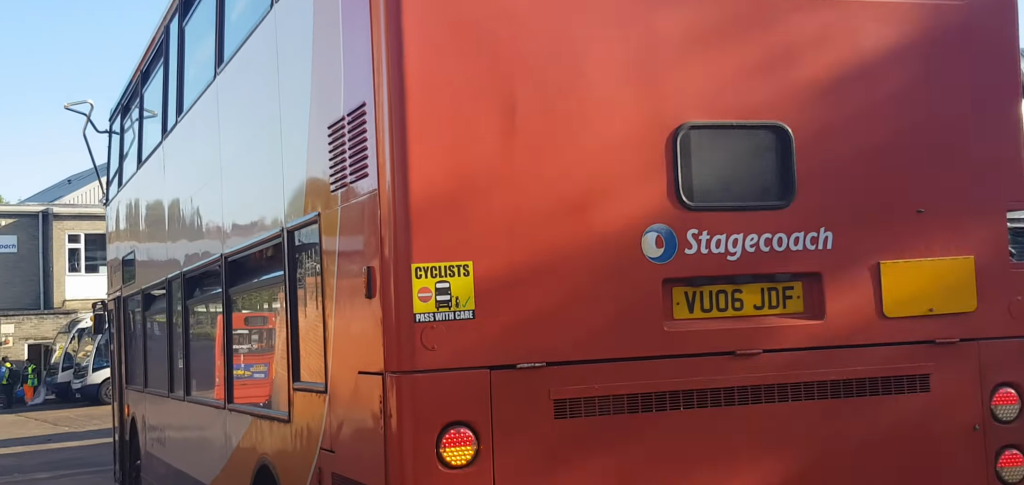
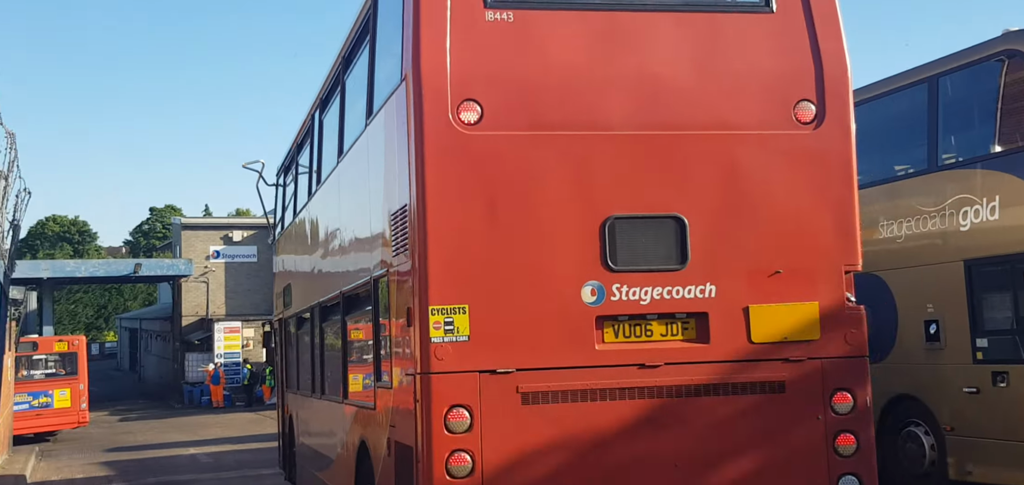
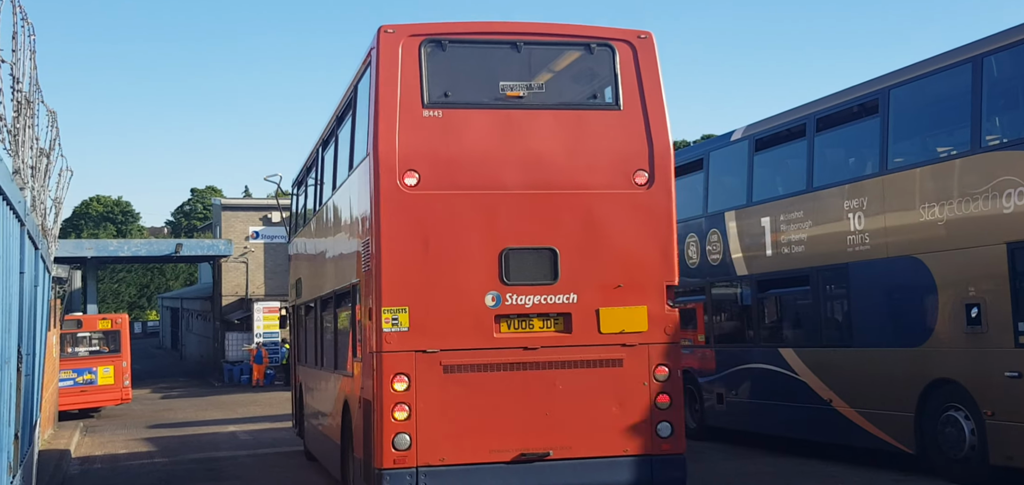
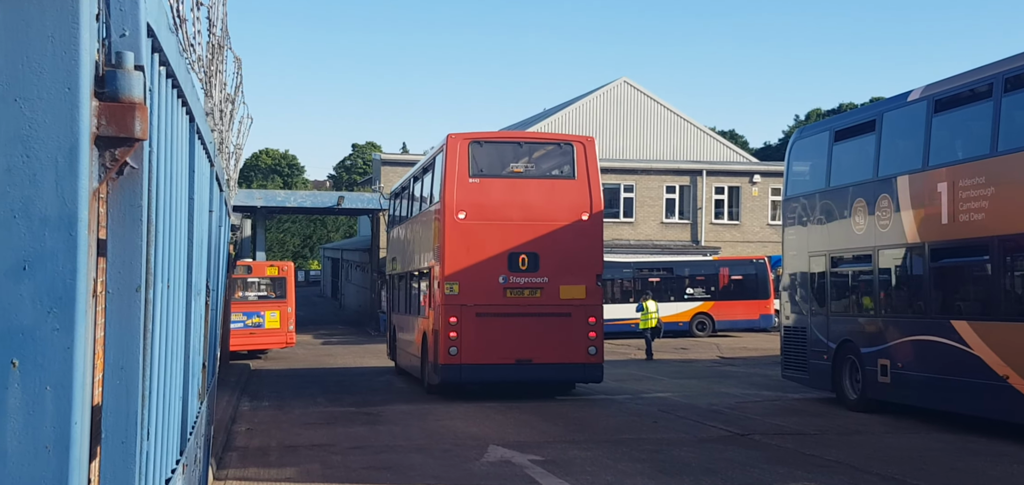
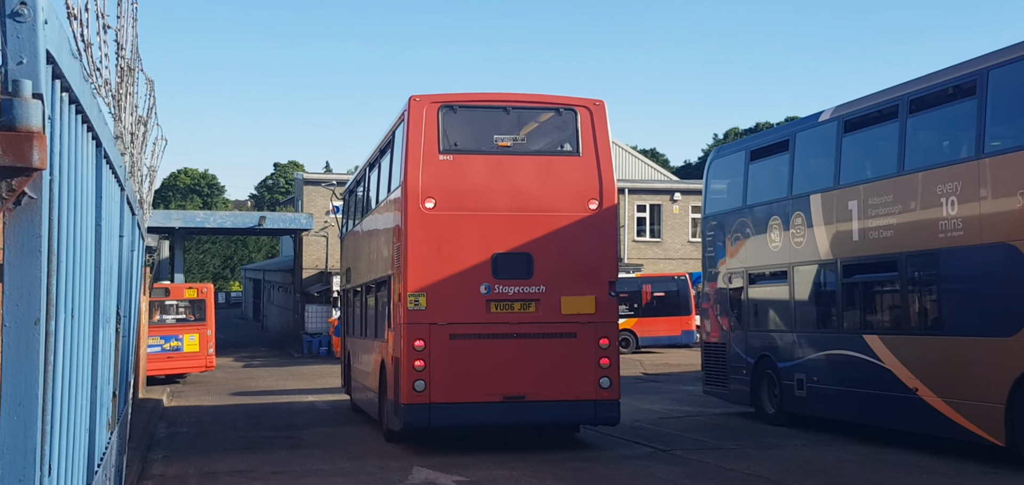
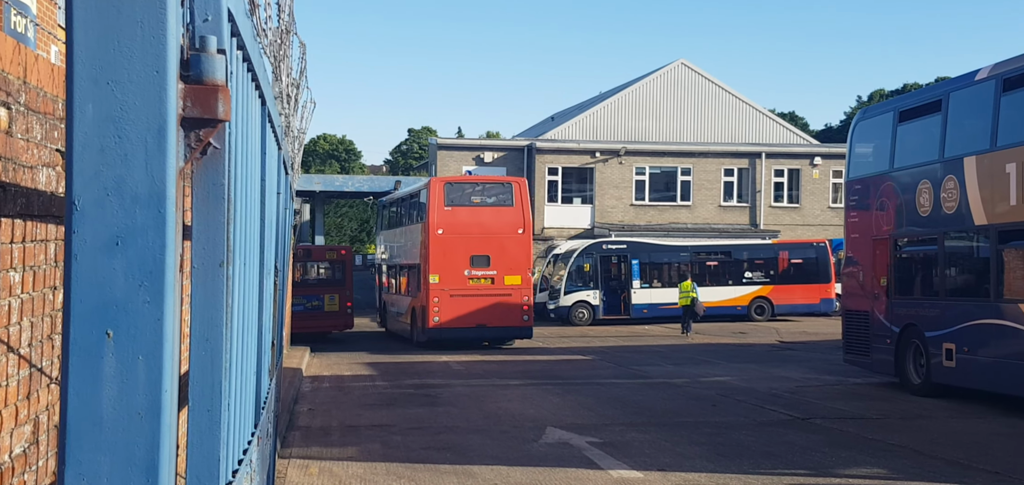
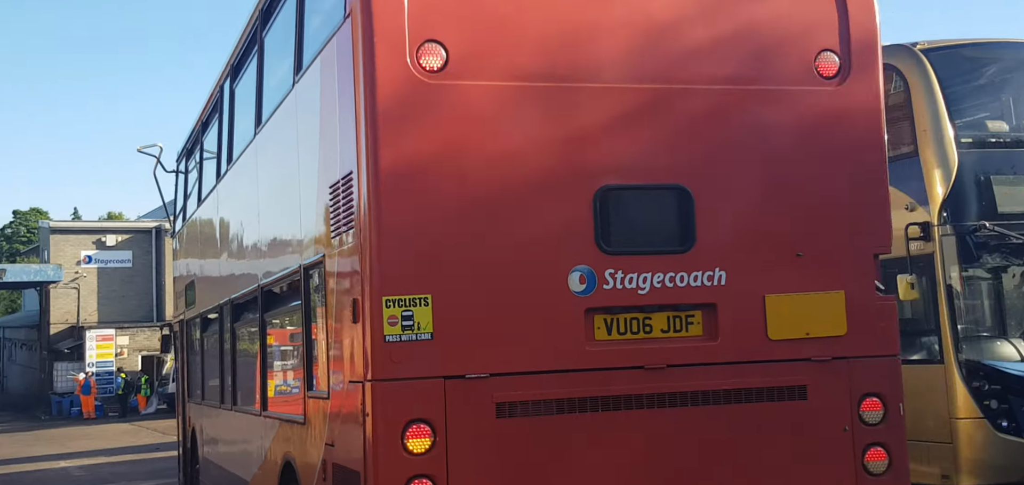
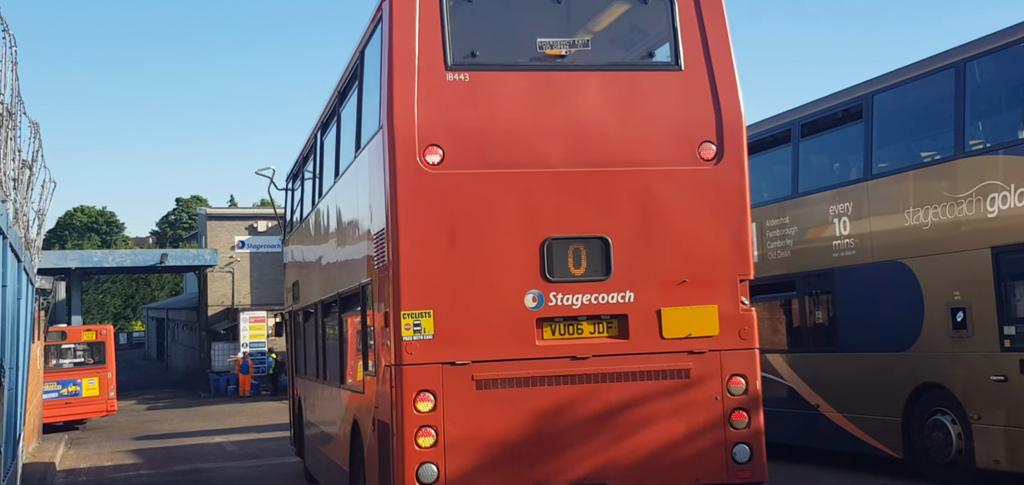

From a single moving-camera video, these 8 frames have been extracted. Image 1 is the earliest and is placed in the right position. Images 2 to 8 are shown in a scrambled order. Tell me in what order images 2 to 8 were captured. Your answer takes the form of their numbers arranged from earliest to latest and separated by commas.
7, 2, 8, 3, 5, 4, 6
